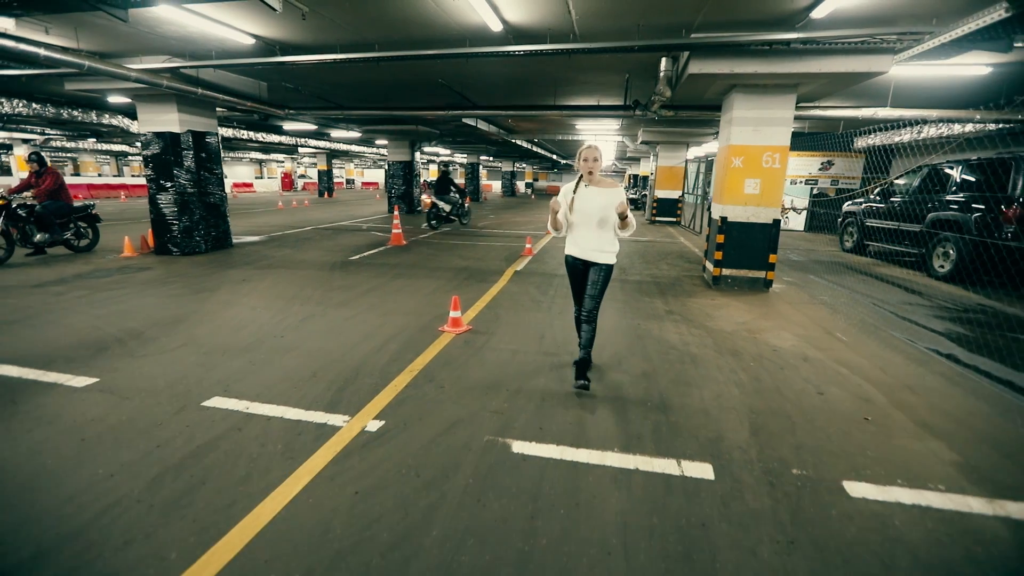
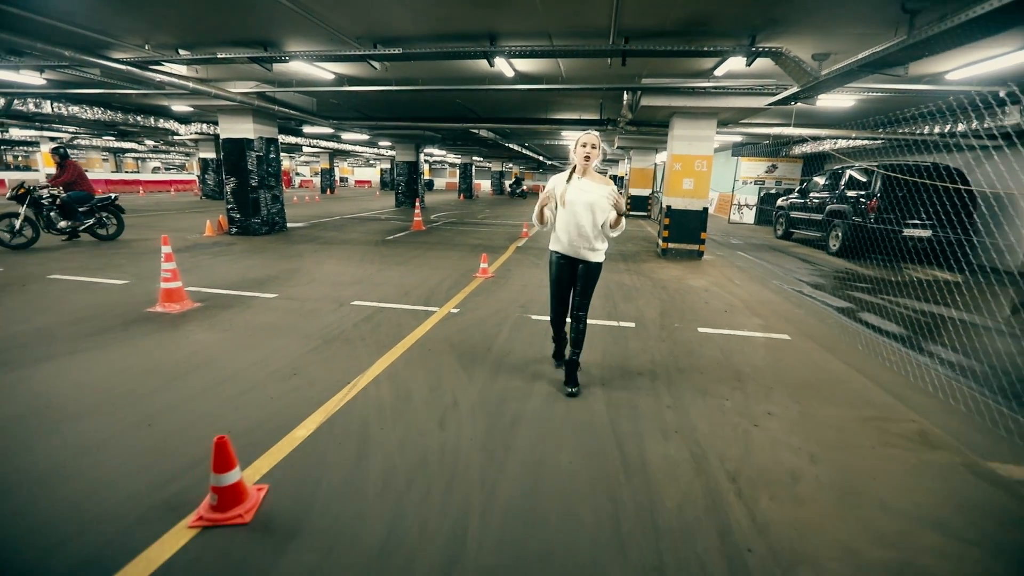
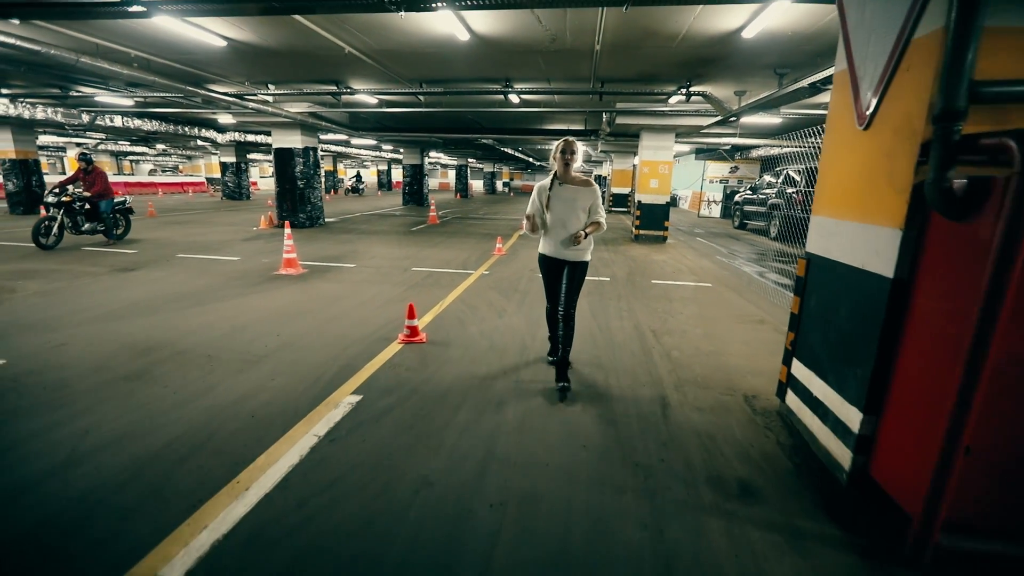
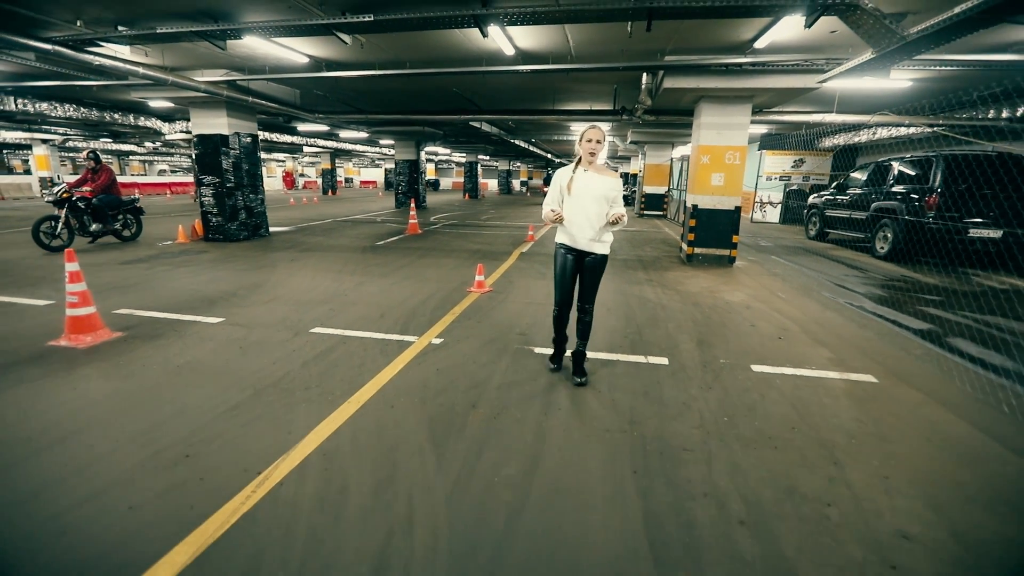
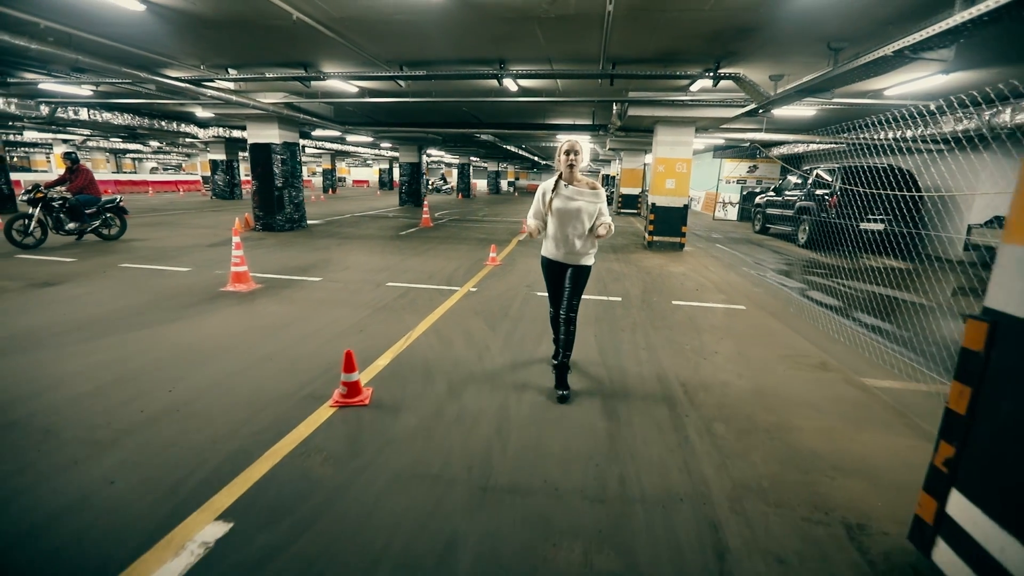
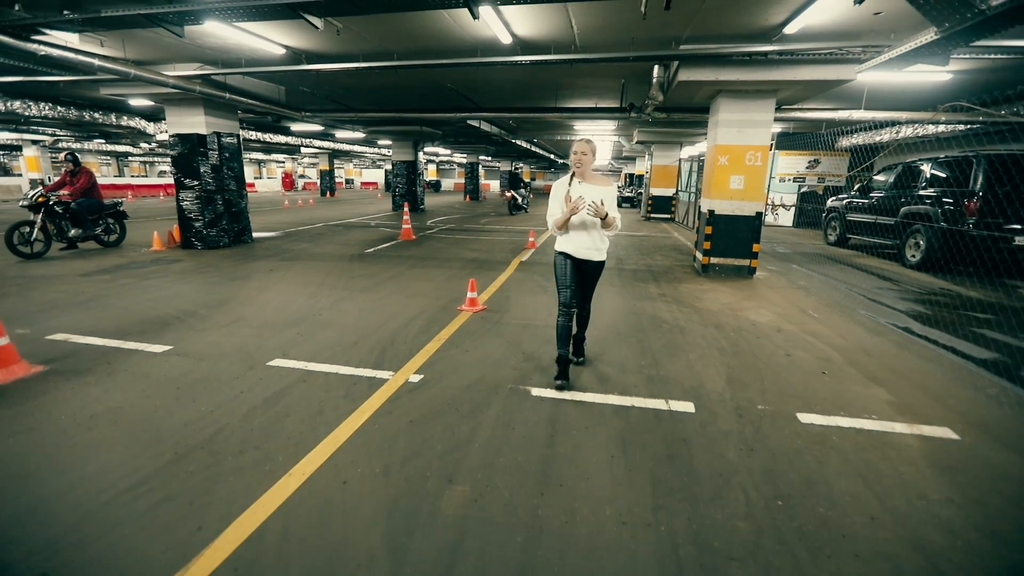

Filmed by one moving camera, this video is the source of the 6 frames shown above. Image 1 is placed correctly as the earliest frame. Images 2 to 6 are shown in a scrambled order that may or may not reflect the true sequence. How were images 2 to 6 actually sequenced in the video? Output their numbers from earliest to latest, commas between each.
6, 4, 2, 5, 3
